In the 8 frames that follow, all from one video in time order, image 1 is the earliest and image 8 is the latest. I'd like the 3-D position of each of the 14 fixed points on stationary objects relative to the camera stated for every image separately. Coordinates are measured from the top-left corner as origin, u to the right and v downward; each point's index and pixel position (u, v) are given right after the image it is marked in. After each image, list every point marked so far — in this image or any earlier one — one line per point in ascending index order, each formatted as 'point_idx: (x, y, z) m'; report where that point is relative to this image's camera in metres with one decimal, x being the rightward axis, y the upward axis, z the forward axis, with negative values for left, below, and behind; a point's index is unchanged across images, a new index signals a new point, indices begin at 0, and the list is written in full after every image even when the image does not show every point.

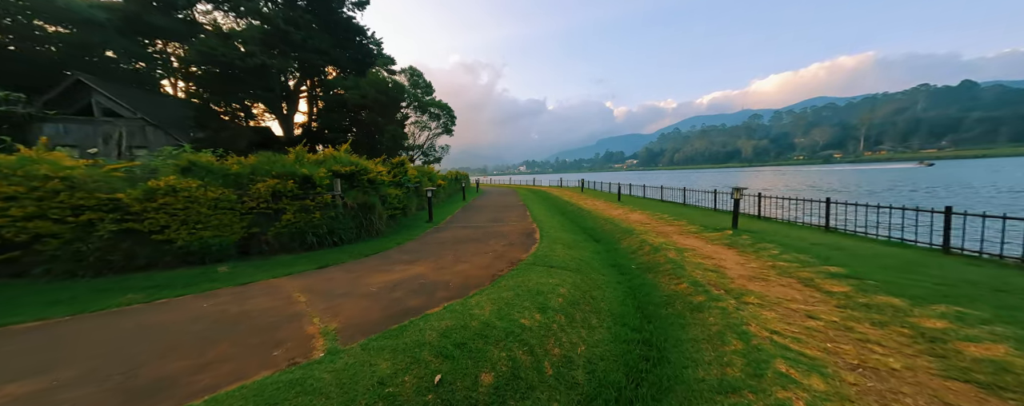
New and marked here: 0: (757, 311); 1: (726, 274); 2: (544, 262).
0: (+3.3, -1.5, +4.3) m
1: (+3.9, -1.3, +5.8) m
2: (+0.7, -1.2, +6.5) m
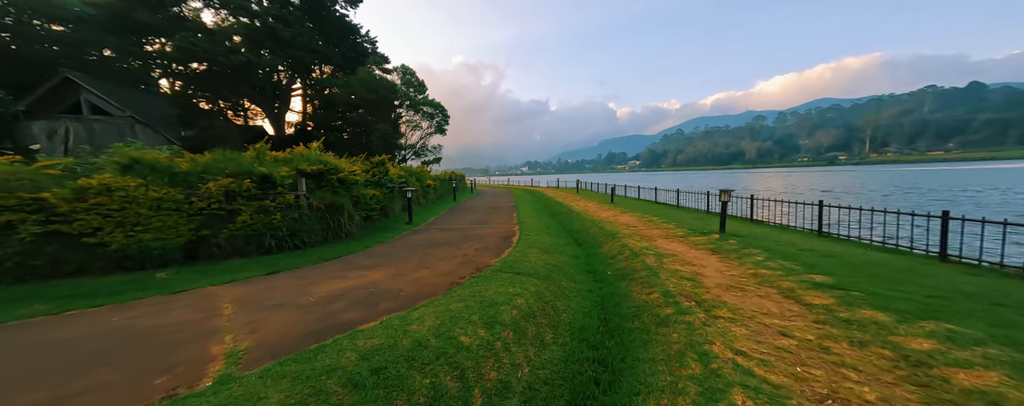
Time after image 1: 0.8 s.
0: (+2.6, -1.5, +3.9) m
1: (+3.2, -1.4, +5.5) m
2: (0.0, -1.2, +6.1) m
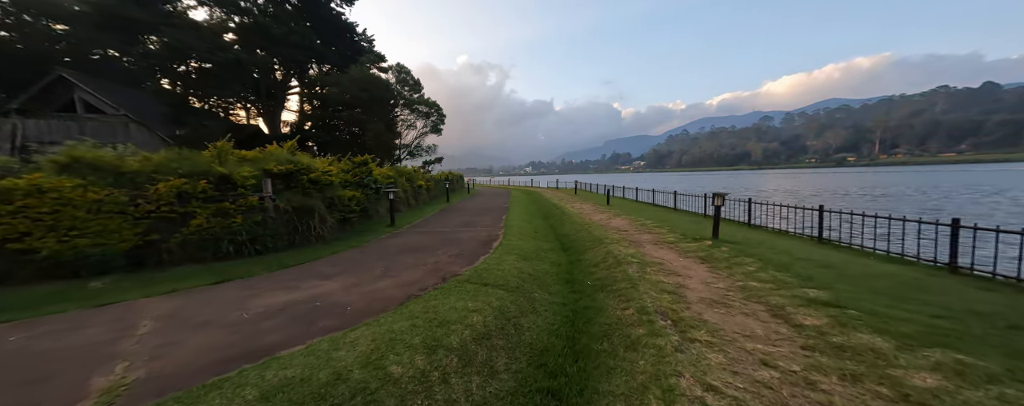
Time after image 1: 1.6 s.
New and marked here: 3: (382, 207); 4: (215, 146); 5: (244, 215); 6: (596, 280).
0: (+2.0, -1.6, +3.4) m
1: (+2.7, -1.5, +5.0) m
2: (-0.5, -1.3, +5.7) m
3: (-5.1, -0.1, +12.6) m
4: (-6.2, +1.2, +6.7) m
5: (-5.6, -0.2, +6.7) m
6: (+1.7, -1.5, +6.3) m
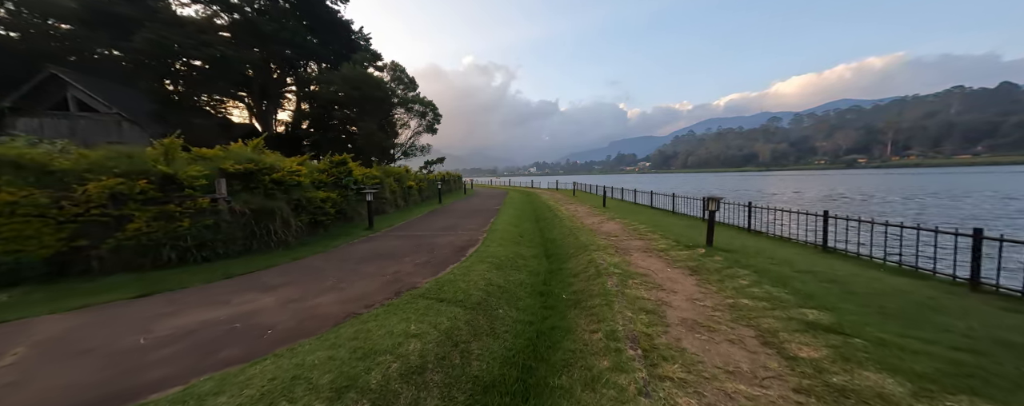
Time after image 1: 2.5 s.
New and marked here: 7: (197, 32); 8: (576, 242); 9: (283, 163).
0: (+1.4, -1.7, +2.8) m
1: (+2.1, -1.6, +4.4) m
2: (-1.2, -1.4, +5.1) m
3: (-5.6, -0.2, +12.1) m
4: (-6.8, +1.2, +6.2) m
5: (-6.2, -0.3, +6.2) m
6: (+1.1, -1.6, +5.7) m
7: (-18.0, +9.7, +18.1) m
8: (+1.9, -1.1, +9.3) m
9: (-5.9, +1.0, +8.2) m
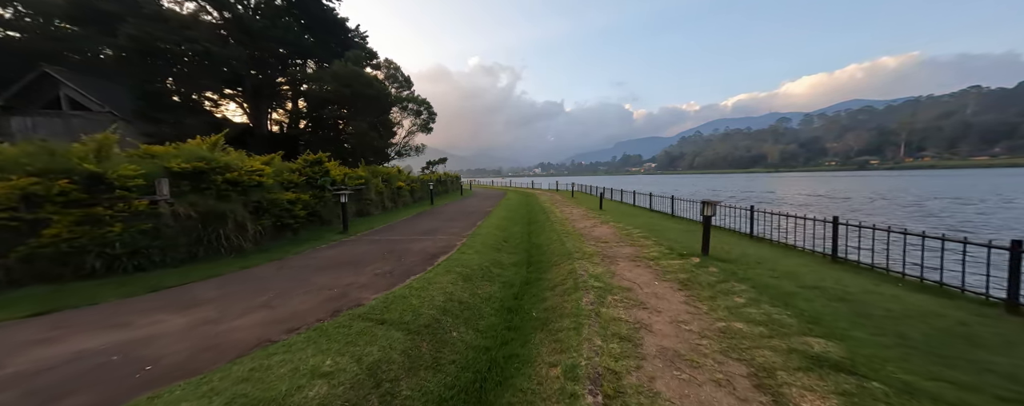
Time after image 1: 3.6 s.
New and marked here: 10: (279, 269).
0: (+0.8, -1.8, +2.1) m
1: (+1.4, -1.7, +3.6) m
2: (-1.8, -1.5, +4.4) m
3: (-6.1, -0.3, +11.5) m
4: (-7.4, +1.1, +5.7) m
5: (-6.8, -0.3, +5.6) m
6: (+0.5, -1.7, +5.0) m
7: (-18.4, +9.7, +17.7) m
8: (+1.3, -1.2, +8.6) m
9: (-6.4, +1.0, +7.6) m
10: (-4.5, -1.3, +6.2) m
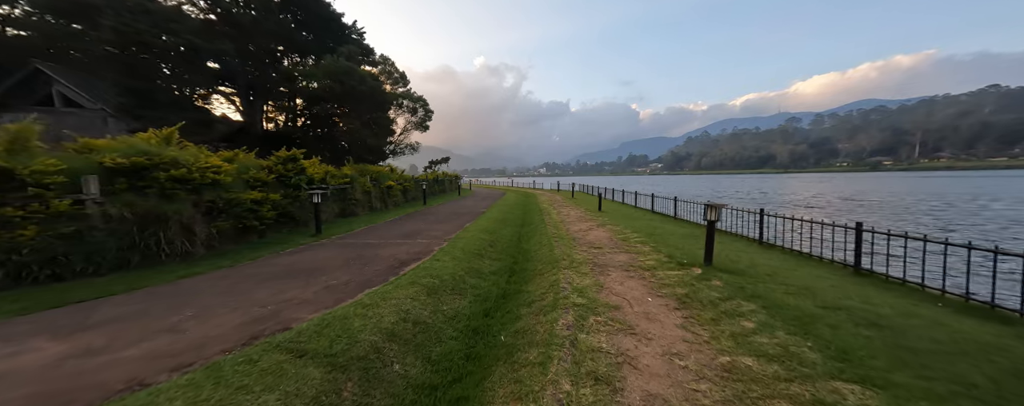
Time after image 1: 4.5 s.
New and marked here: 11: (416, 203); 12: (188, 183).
0: (+0.2, -1.8, +1.3) m
1: (+0.9, -1.7, +2.8) m
2: (-2.3, -1.5, +3.7) m
3: (-6.5, -0.3, +10.8) m
4: (-7.9, +1.1, +5.0) m
5: (-7.2, -0.4, +4.9) m
6: (0.0, -1.8, +4.2) m
7: (-18.6, +9.8, +17.2) m
8: (+0.9, -1.3, +7.8) m
9: (-6.9, +1.0, +6.9) m
10: (-4.9, -1.3, +5.5) m
11: (-5.9, 0.0, +19.9) m
12: (-6.7, +0.4, +6.6) m
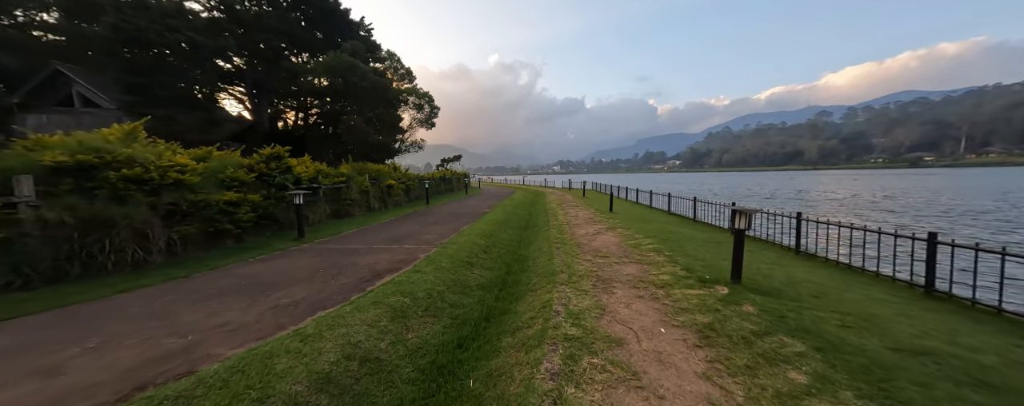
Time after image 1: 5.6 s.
0: (-0.2, -1.9, +0.4) m
1: (+0.6, -1.8, +1.9) m
2: (-2.6, -1.6, +2.9) m
3: (-6.5, -0.3, +10.2) m
4: (-8.1, +1.1, +4.4) m
5: (-7.5, -0.4, +4.3) m
6: (-0.3, -1.8, +3.3) m
7: (-18.3, +9.8, +17.0) m
8: (+0.8, -1.3, +6.9) m
9: (-7.0, +0.9, +6.3) m
10: (-5.2, -1.4, +4.8) m
11: (-5.5, +0.1, +19.2) m
12: (-6.9, +0.4, +6.0) m
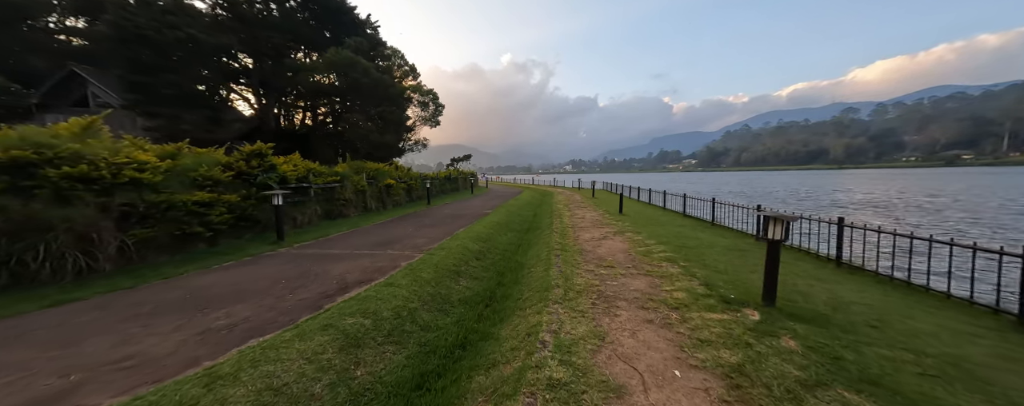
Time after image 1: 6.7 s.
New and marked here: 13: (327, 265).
0: (-0.6, -2.0, -0.4) m
1: (+0.2, -1.9, +1.0) m
2: (-2.9, -1.6, +2.1) m
3: (-6.5, -0.3, +9.6) m
4: (-8.4, +1.0, +3.9) m
5: (-7.8, -0.4, +3.7) m
6: (-0.6, -1.9, +2.5) m
7: (-18.0, +9.9, +16.9) m
8: (+0.6, -1.4, +6.0) m
9: (-7.2, +0.9, +5.7) m
10: (-5.4, -1.4, +4.1) m
11: (-5.2, +0.1, +18.5) m
12: (-7.1, +0.3, +5.4) m
13: (-3.6, -1.2, +6.4) m
